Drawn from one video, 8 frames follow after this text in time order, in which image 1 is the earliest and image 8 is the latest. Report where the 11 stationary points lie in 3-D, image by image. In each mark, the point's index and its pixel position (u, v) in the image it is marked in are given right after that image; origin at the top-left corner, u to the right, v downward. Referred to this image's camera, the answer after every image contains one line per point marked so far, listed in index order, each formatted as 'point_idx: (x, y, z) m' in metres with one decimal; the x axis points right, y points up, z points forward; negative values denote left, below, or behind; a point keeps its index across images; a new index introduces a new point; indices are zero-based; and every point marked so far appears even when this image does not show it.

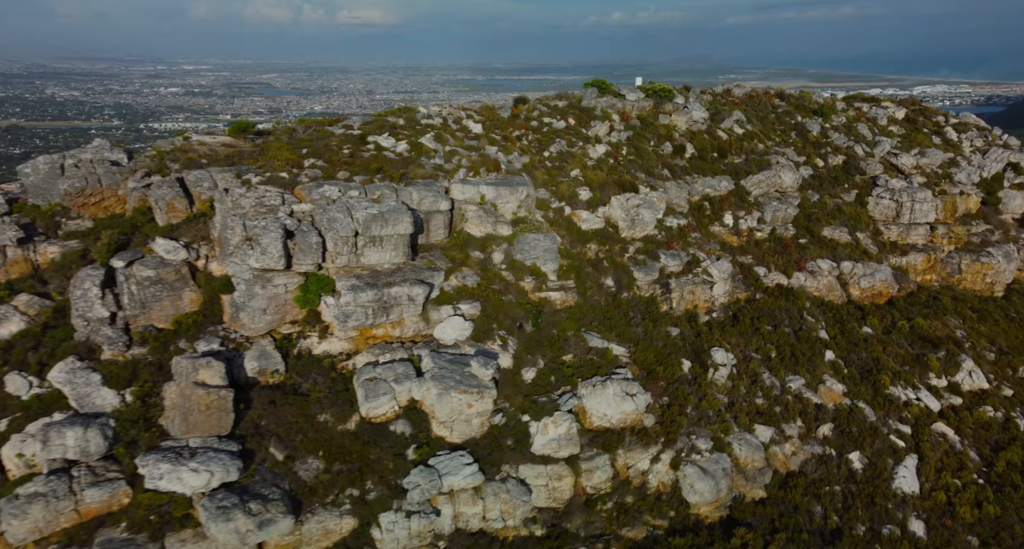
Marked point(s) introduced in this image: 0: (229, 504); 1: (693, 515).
0: (-5.8, -4.7, +11.5) m
1: (+4.8, -6.4, +14.4) m
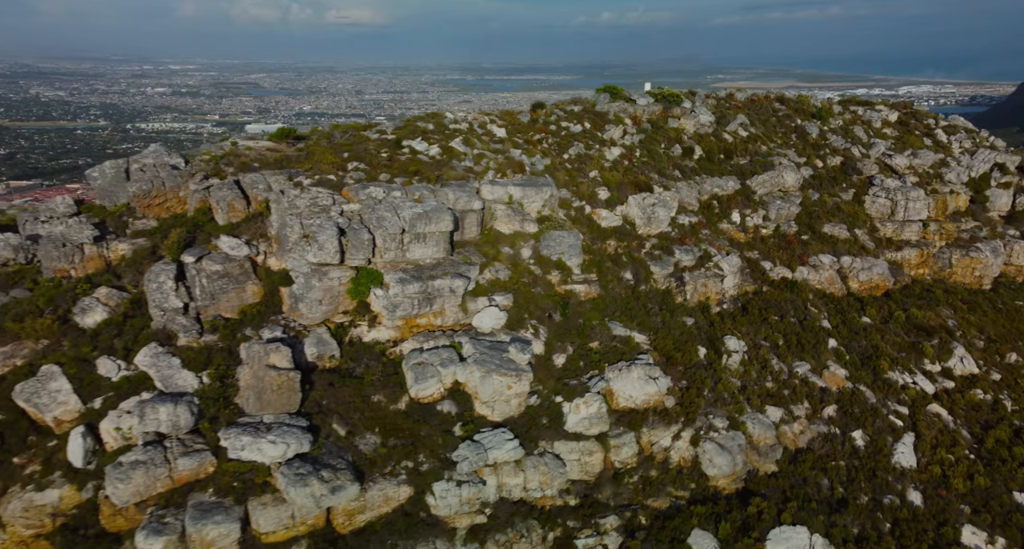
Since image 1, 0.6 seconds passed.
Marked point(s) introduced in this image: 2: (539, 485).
0: (-4.7, -4.5, +12.8) m
1: (+5.8, -6.2, +15.9) m
2: (+0.7, -5.7, +14.7) m
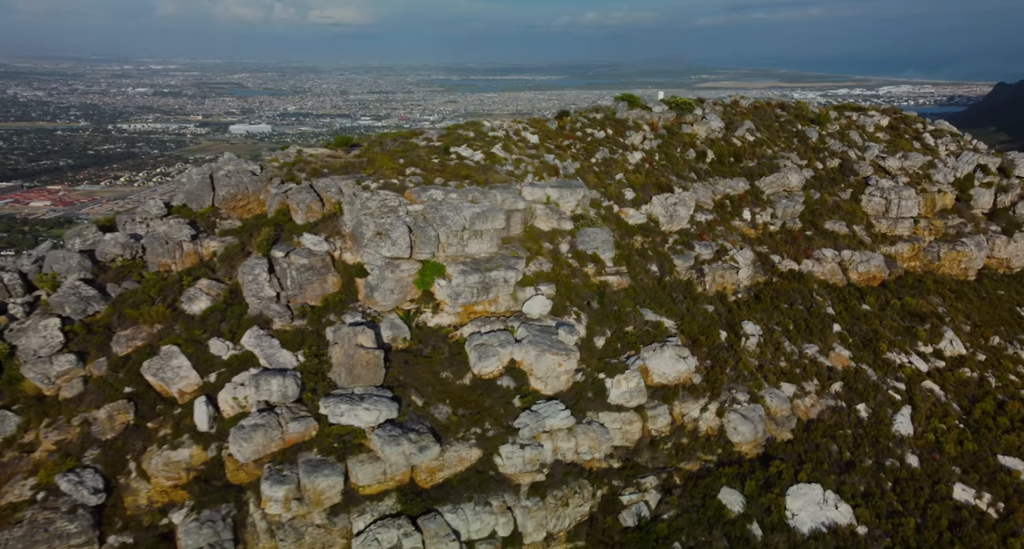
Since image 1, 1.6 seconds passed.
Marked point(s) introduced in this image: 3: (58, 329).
0: (-3.1, -4.3, +14.9) m
1: (+7.5, -5.9, +18.0) m
2: (+2.3, -5.4, +16.8) m
3: (-12.8, -1.6, +15.6) m
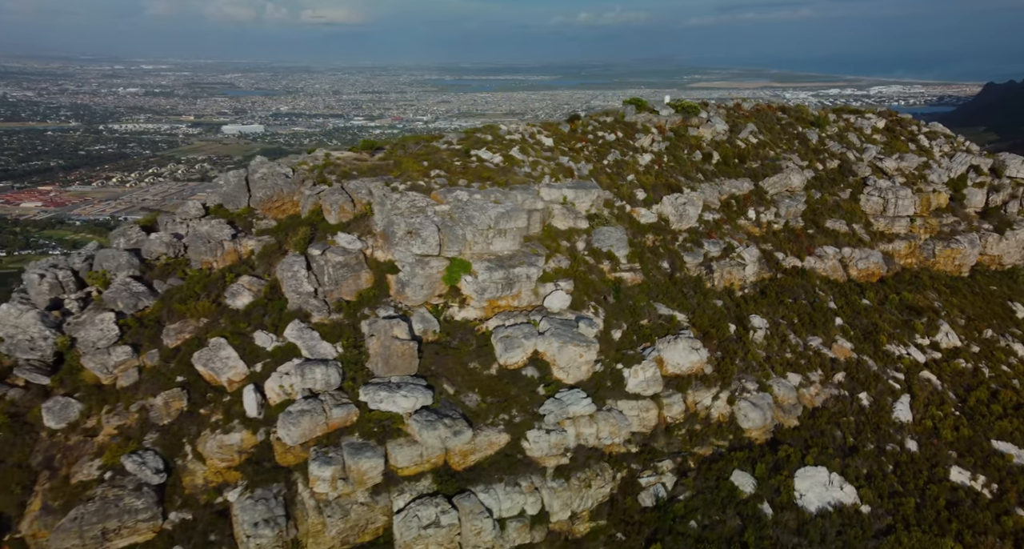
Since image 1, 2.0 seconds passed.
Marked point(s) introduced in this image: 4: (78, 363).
0: (-2.3, -4.2, +15.9) m
1: (+8.3, -5.7, +19.1) m
2: (+3.2, -5.2, +17.9) m
3: (-12.0, -1.5, +16.5) m
4: (-12.7, -2.6, +16.4) m
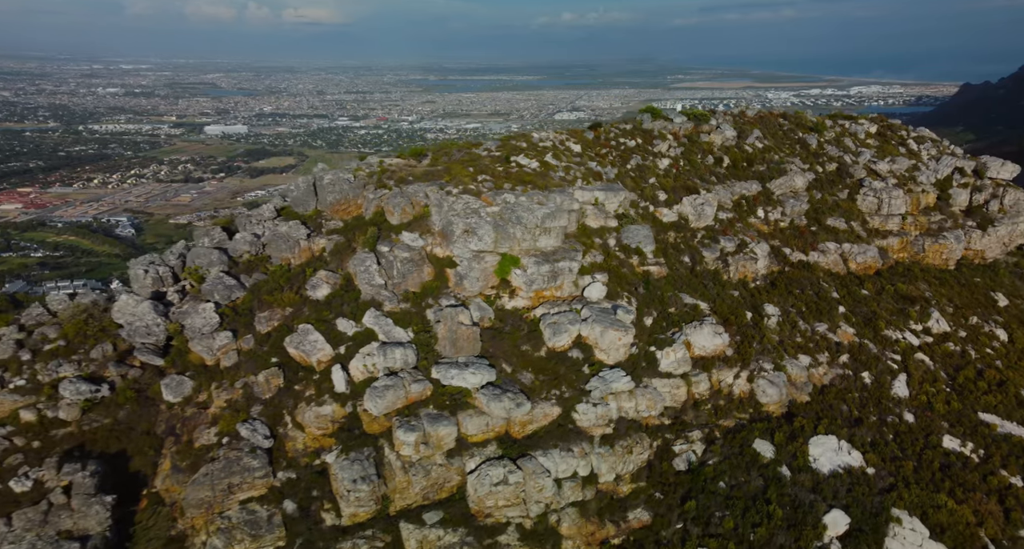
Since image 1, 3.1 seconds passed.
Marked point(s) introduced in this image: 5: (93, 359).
0: (-0.5, -3.9, +18.2) m
1: (+10.0, -5.4, +21.6) m
2: (+4.9, -4.9, +20.2) m
3: (-10.2, -1.3, +18.7) m
4: (-10.9, -2.4, +18.5) m
5: (-13.5, -2.7, +17.8) m
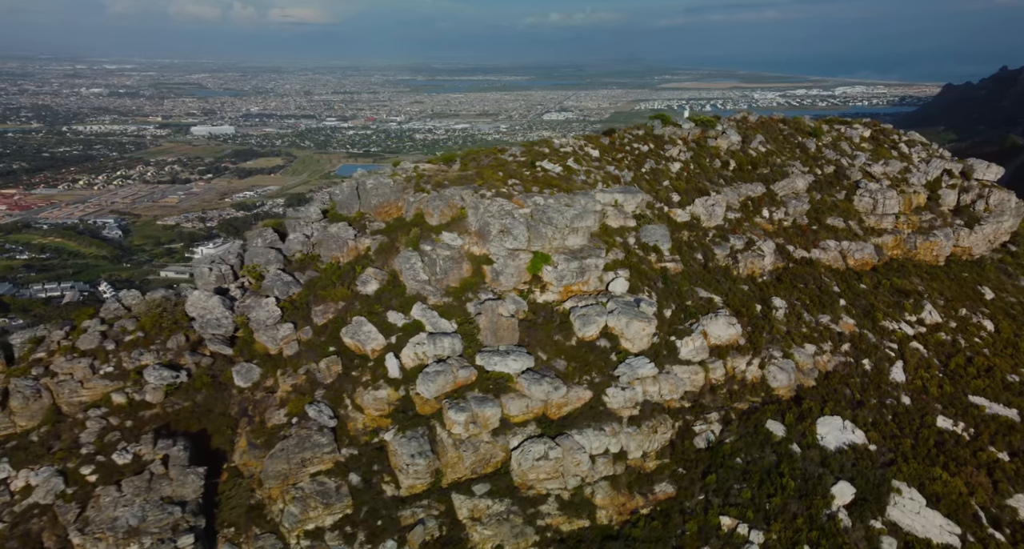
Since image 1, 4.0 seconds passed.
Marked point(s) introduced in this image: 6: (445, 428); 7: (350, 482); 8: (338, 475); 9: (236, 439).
0: (+0.9, -3.7, +20.0) m
1: (+11.4, -5.2, +23.5) m
2: (+6.3, -4.8, +22.1) m
3: (-8.8, -1.2, +20.3) m
4: (-9.6, -2.3, +20.1) m
5: (-12.2, -2.6, +19.5) m
6: (-2.3, -5.3, +18.8) m
7: (-5.4, -6.8, +18.1) m
8: (-5.8, -6.6, +18.1) m
9: (-9.3, -5.6, +18.4) m
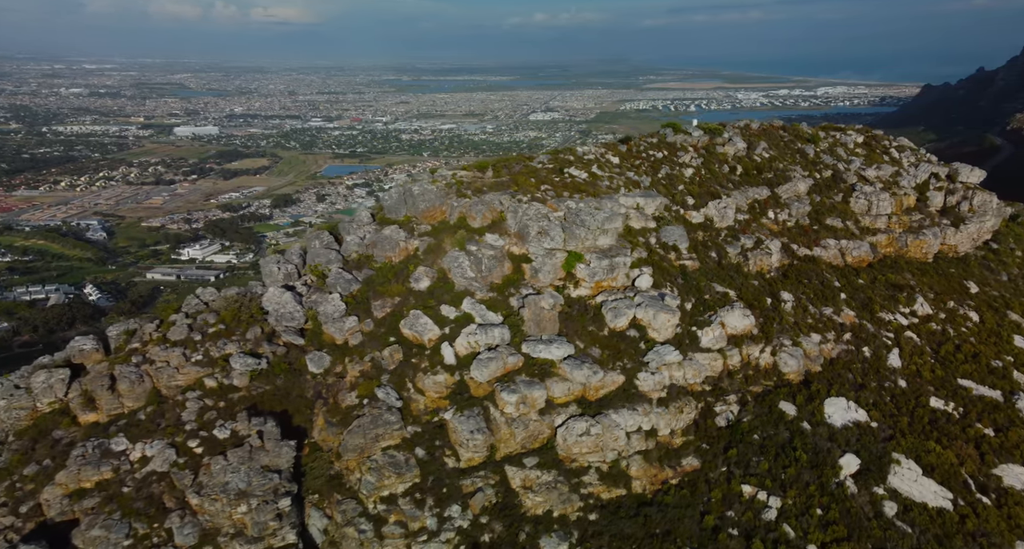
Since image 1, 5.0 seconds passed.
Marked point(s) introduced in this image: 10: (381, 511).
0: (+2.7, -3.6, +22.3) m
1: (+13.1, -5.0, +26.1) m
2: (+8.0, -4.6, +24.6) m
3: (-7.1, -1.1, +22.5) m
4: (-7.8, -2.2, +22.3) m
5: (-10.4, -2.5, +21.6) m
6: (-0.5, -5.2, +21.1) m
7: (-3.6, -6.7, +20.3) m
8: (-4.0, -6.5, +20.3) m
9: (-7.5, -5.4, +20.6) m
10: (-4.6, -8.3, +19.2) m
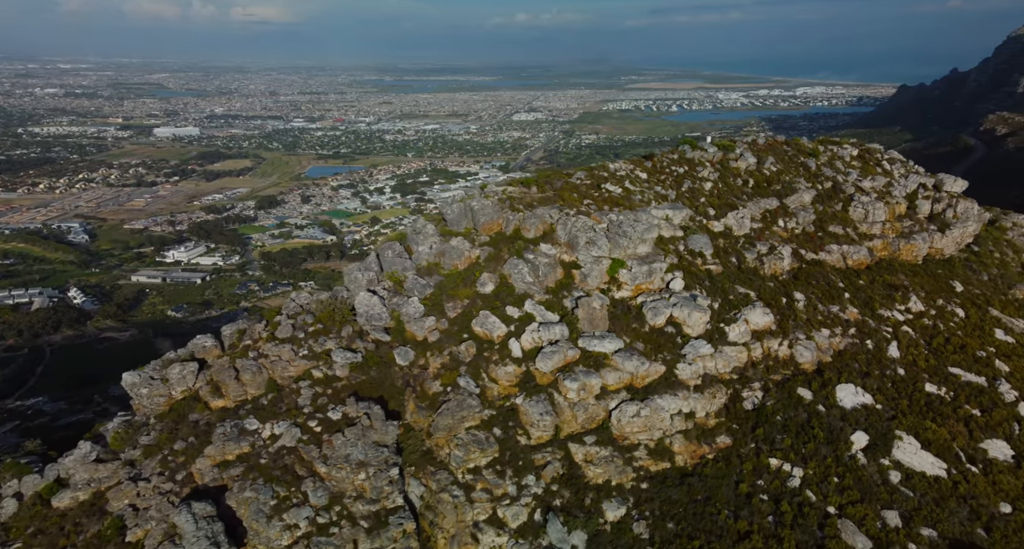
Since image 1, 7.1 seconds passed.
0: (+5.5, -3.8, +25.8) m
1: (+15.8, -5.1, +29.8) m
2: (+10.8, -4.7, +28.2) m
3: (-4.3, -1.3, +25.8) m
4: (-5.0, -2.4, +25.6) m
5: (-7.6, -2.8, +24.8) m
6: (+2.3, -5.4, +24.6) m
7: (-0.7, -6.9, +23.7) m
8: (-1.1, -6.7, +23.7) m
9: (-4.7, -5.7, +23.9) m
10: (-1.8, -8.5, +22.5) m
